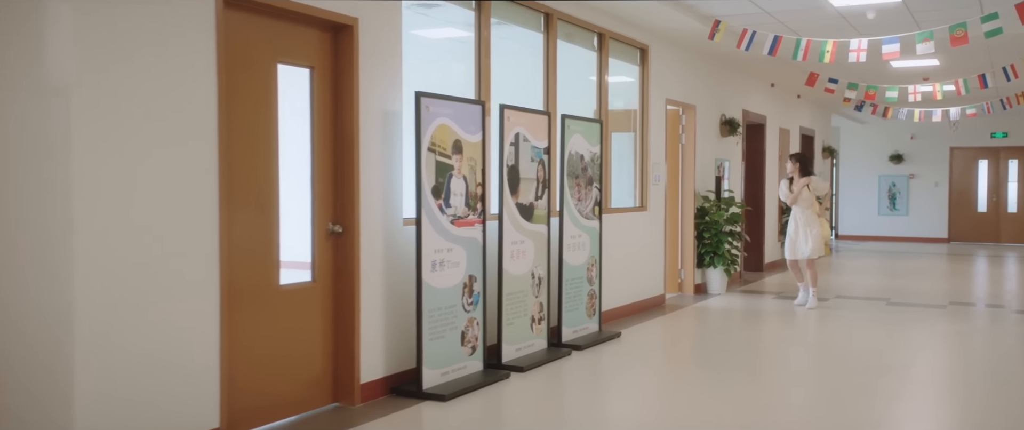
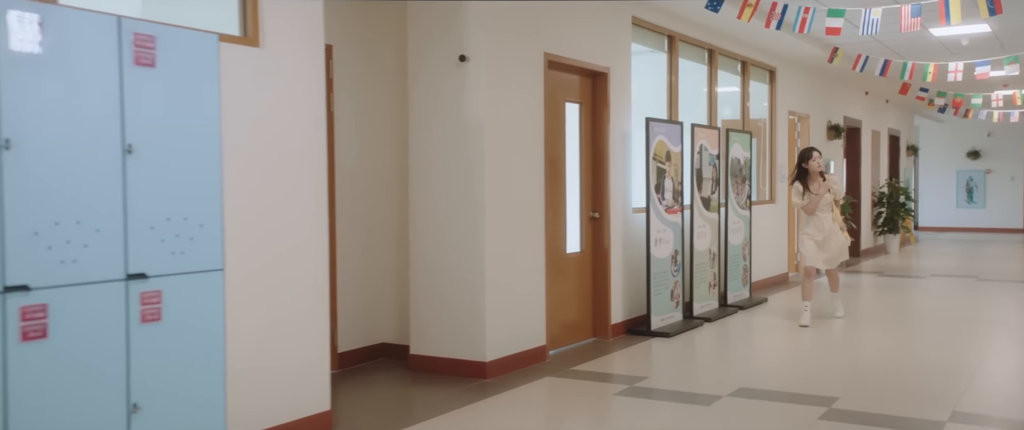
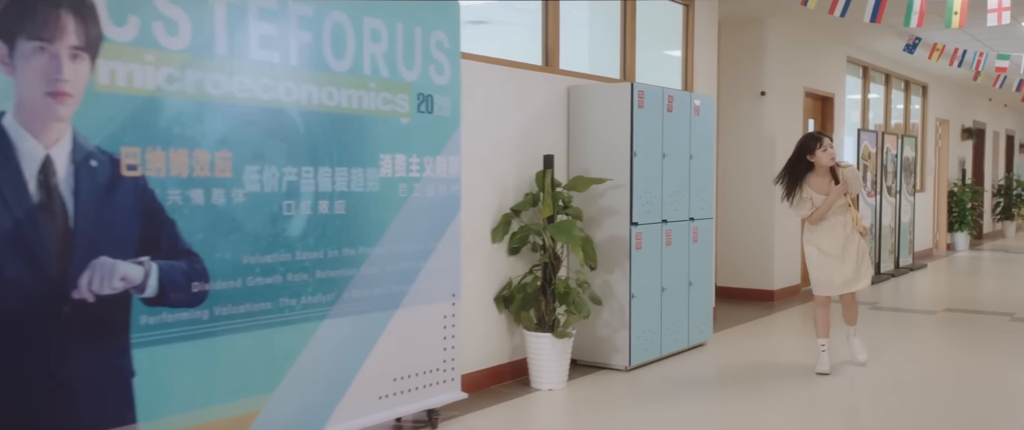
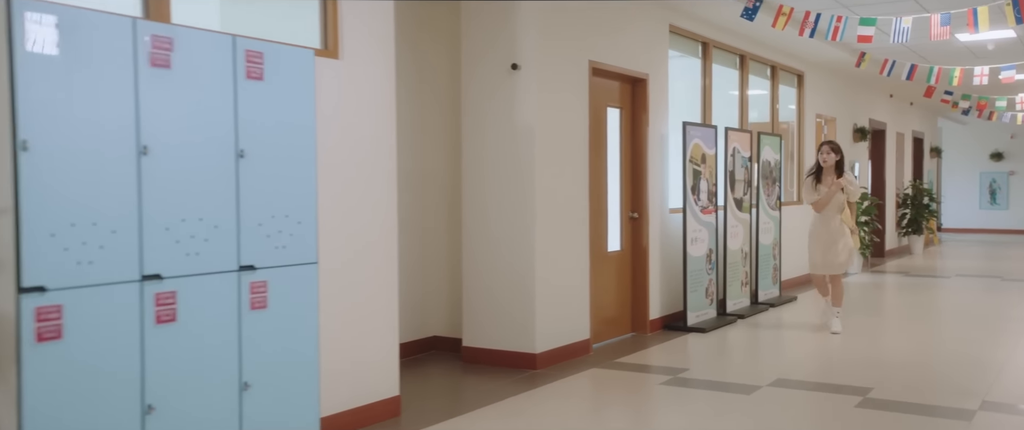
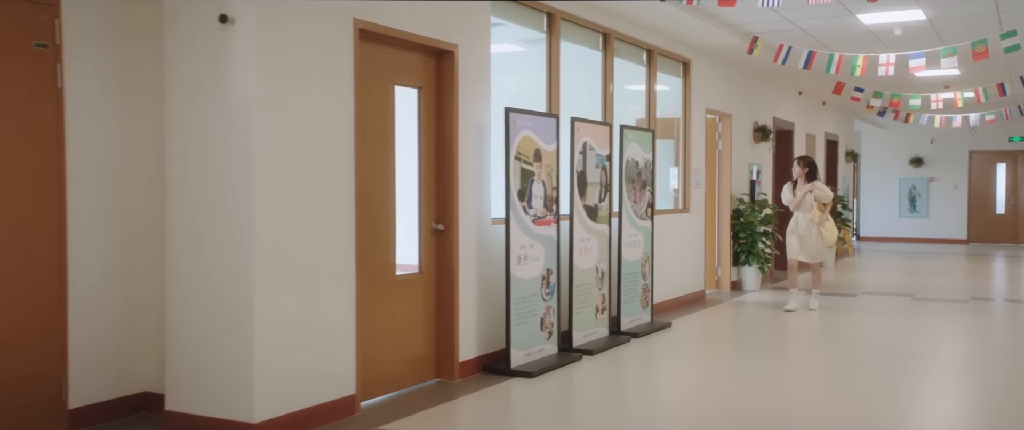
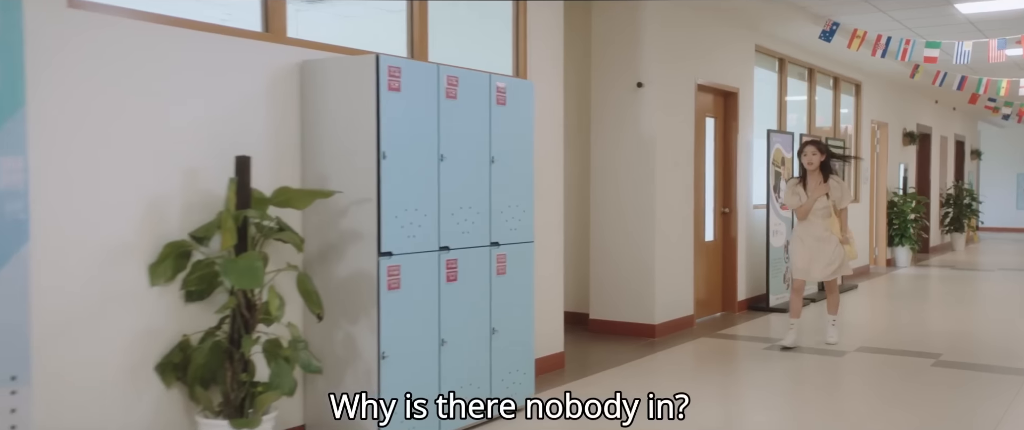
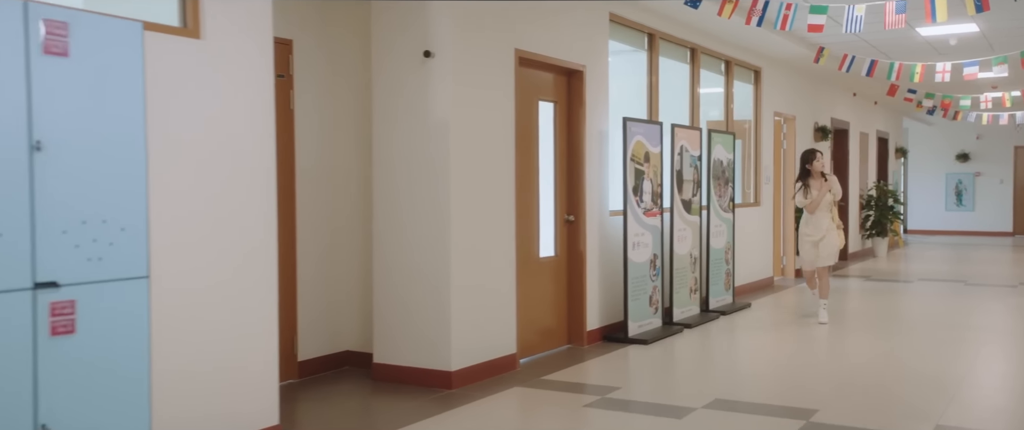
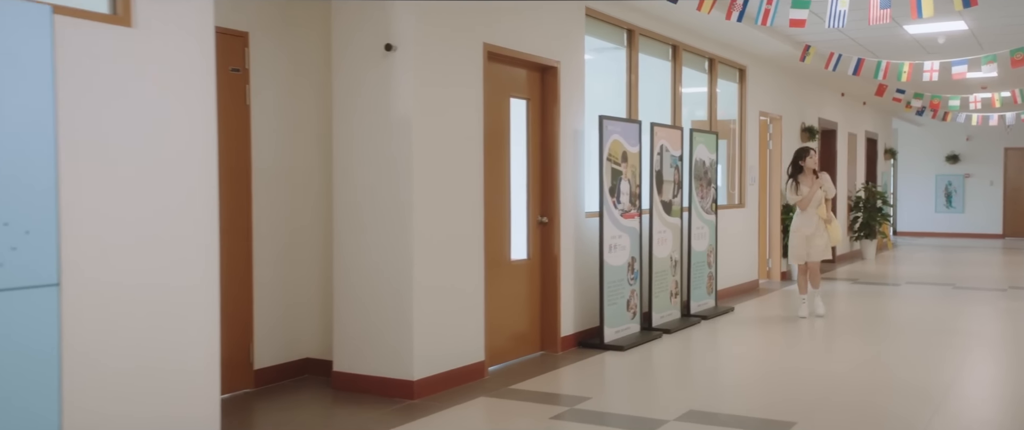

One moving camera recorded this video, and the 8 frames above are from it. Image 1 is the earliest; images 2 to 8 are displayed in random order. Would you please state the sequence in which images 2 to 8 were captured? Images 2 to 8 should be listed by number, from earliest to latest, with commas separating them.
5, 8, 7, 2, 4, 6, 3
